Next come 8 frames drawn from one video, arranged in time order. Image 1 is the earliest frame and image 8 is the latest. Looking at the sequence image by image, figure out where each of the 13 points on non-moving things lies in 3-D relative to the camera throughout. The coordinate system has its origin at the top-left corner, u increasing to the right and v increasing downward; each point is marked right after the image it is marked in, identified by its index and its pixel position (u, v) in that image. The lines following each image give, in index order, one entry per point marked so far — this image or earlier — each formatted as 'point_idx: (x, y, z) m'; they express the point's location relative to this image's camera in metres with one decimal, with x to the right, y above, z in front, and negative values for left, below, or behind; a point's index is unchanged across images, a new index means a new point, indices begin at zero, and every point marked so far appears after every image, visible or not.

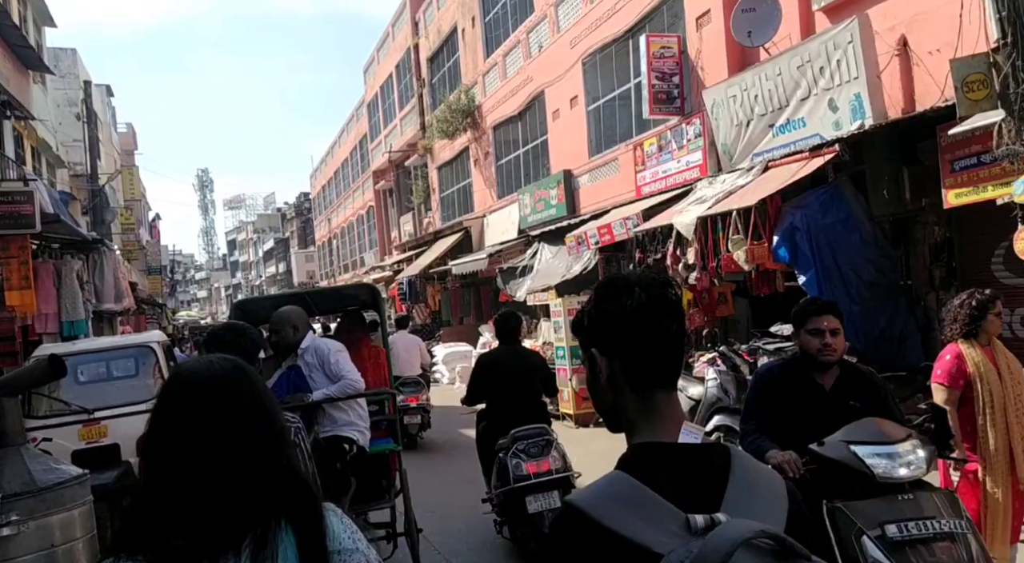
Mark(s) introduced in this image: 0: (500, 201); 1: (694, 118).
0: (-0.2, +2.0, +21.2) m
1: (+2.4, +2.2, +11.5) m
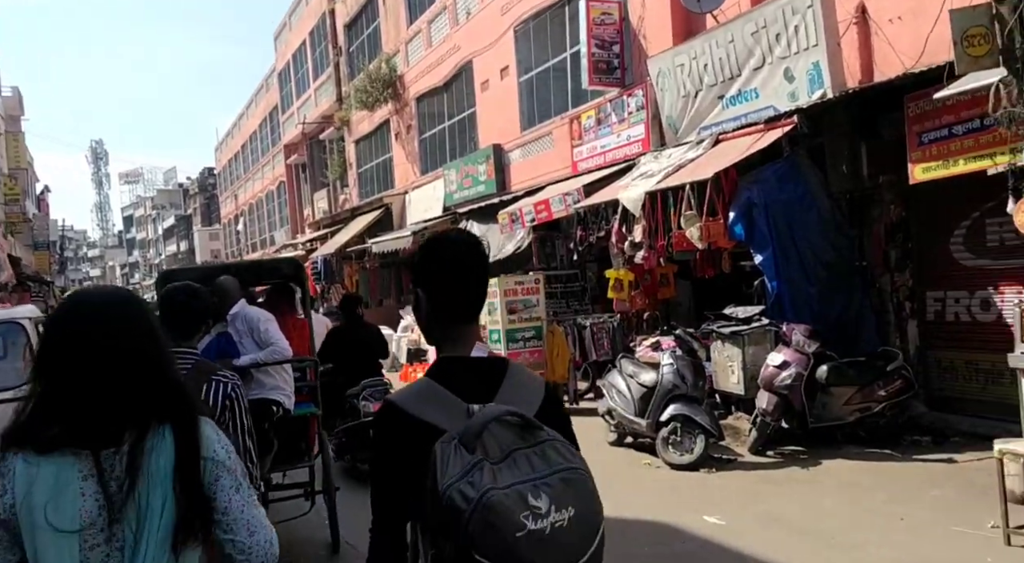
0: (-2.0, +2.4, +20.3) m
1: (+1.6, +2.4, +10.9) m
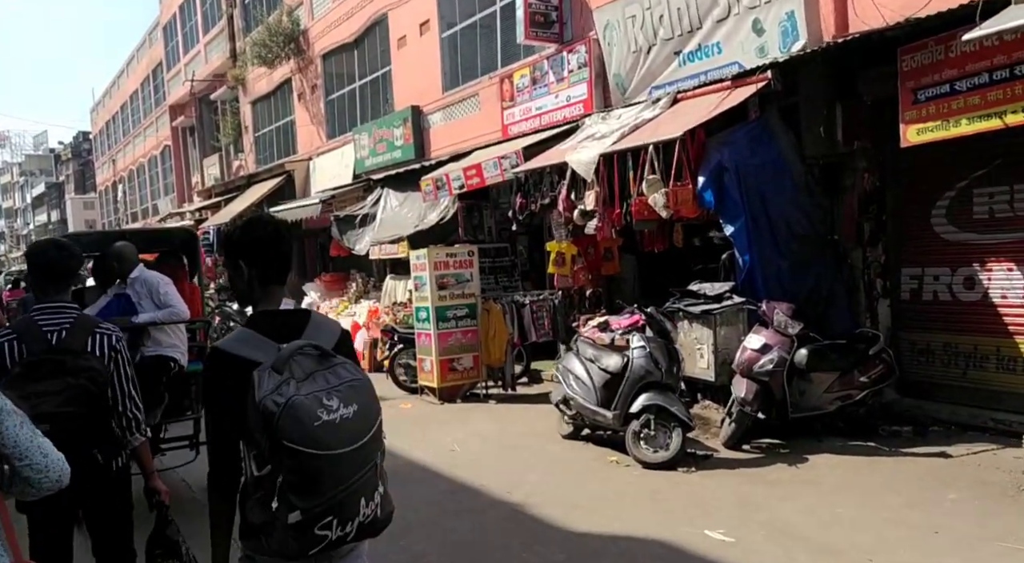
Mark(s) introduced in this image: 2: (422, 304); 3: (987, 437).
0: (-3.9, +3.0, +18.9) m
1: (+0.8, +2.7, +10.0) m
2: (-0.9, -0.2, +8.9) m
3: (+3.3, -1.1, +6.1) m
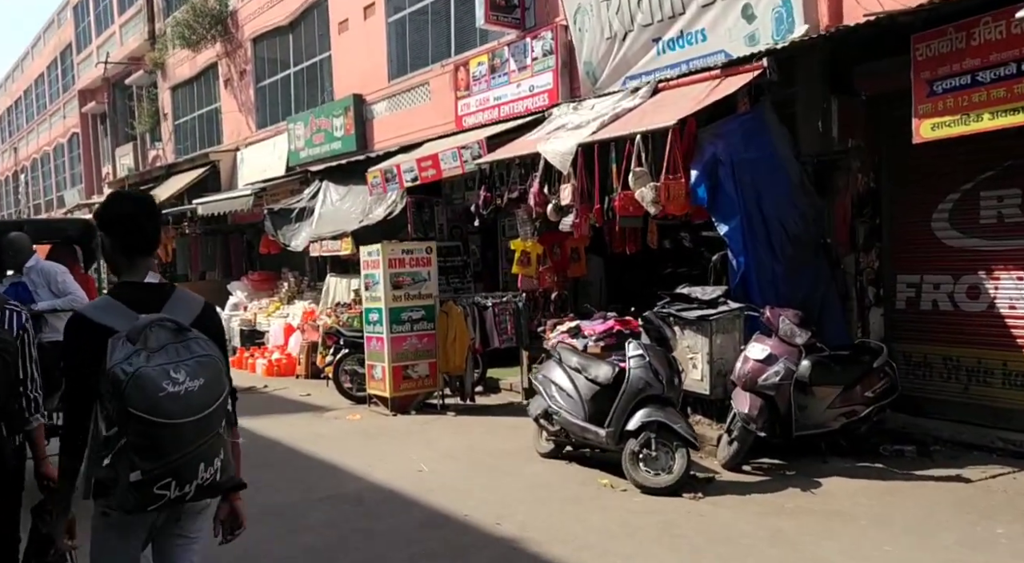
0: (-5.1, +3.0, +17.8) m
1: (+0.3, +2.7, +9.4) m
2: (-1.3, -0.2, +8.1) m
3: (+3.1, -1.1, +5.7) m
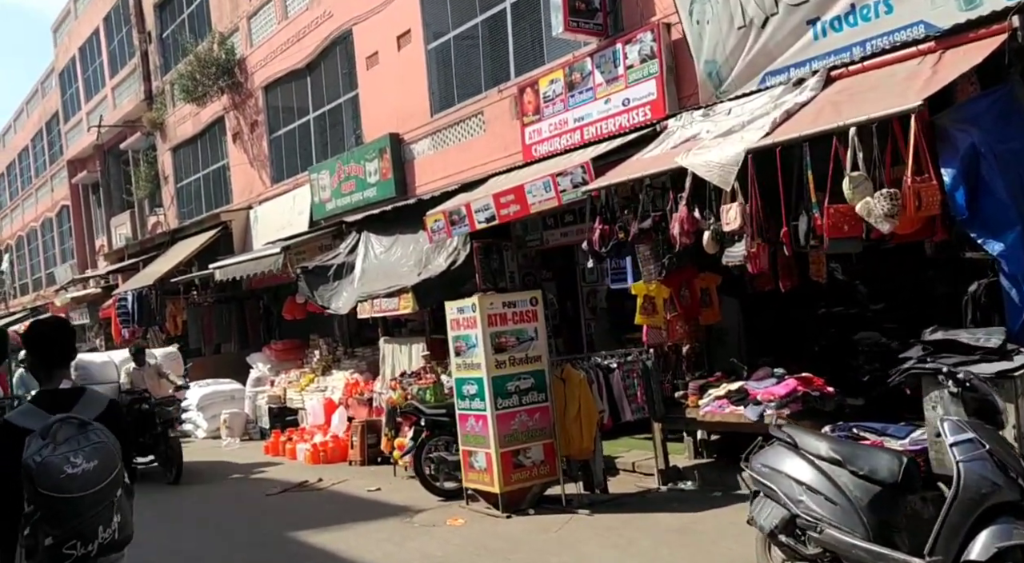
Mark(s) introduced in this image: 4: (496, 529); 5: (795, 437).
0: (-4.4, +1.7, +16.2) m
1: (+1.1, +2.2, +7.8) m
2: (-0.3, -0.7, +6.3) m
3: (+4.2, -1.2, +3.9) m
4: (-0.1, -1.6, +5.7) m
5: (+1.3, -0.7, +4.0) m
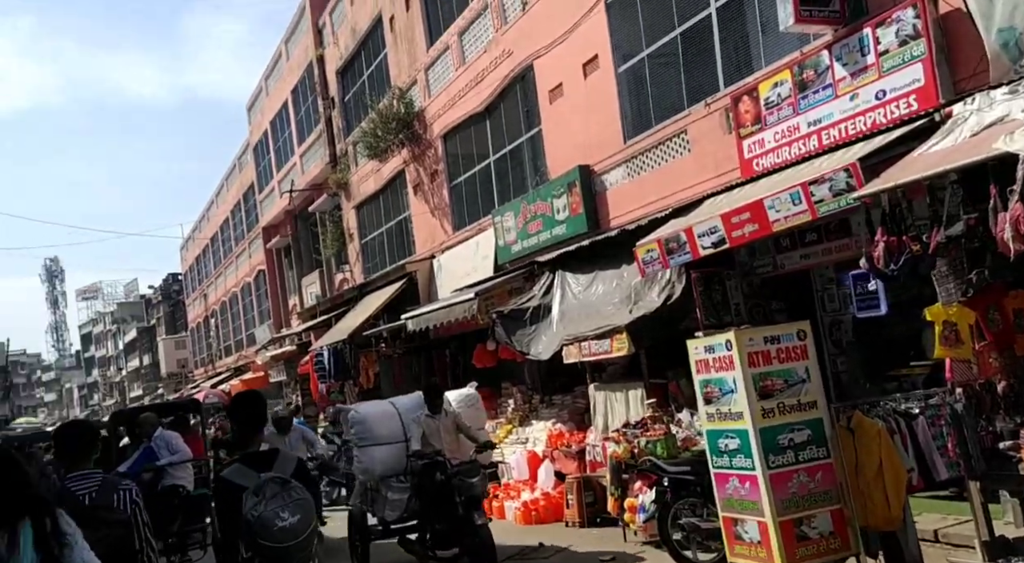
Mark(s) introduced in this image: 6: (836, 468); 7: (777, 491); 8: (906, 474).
0: (-0.9, +0.9, +15.7) m
1: (+2.9, +2.0, +6.5) m
2: (+1.3, -0.9, +5.2) m
3: (+5.3, -1.0, +2.0) m
4: (+1.4, -1.8, +4.5) m
5: (+2.5, -0.7, +2.7) m
6: (+1.9, -1.1, +5.1) m
7: (+1.5, -1.2, +5.0) m
8: (+2.2, -1.1, +5.0) m
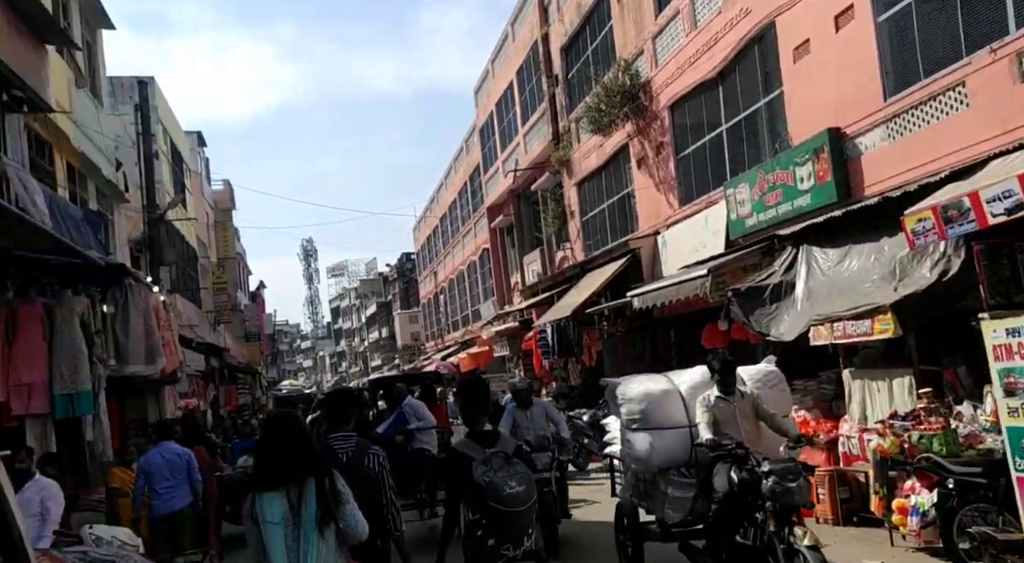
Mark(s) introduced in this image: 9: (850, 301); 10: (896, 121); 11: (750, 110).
0: (+3.0, +1.3, +15.0) m
1: (+4.5, +2.2, +5.1) m
2: (+2.7, -0.7, +4.2) m
3: (+5.7, -1.0, +0.2) m
4: (+2.6, -1.6, +3.5) m
5: (+3.2, -0.6, +1.5) m
6: (+3.2, -0.9, +4.0) m
7: (+2.8, -1.0, +4.0) m
8: (+3.5, -0.9, +3.9) m
9: (+3.1, -0.2, +8.1) m
10: (+4.1, +1.7, +9.1) m
11: (+3.5, +2.5, +12.5) m
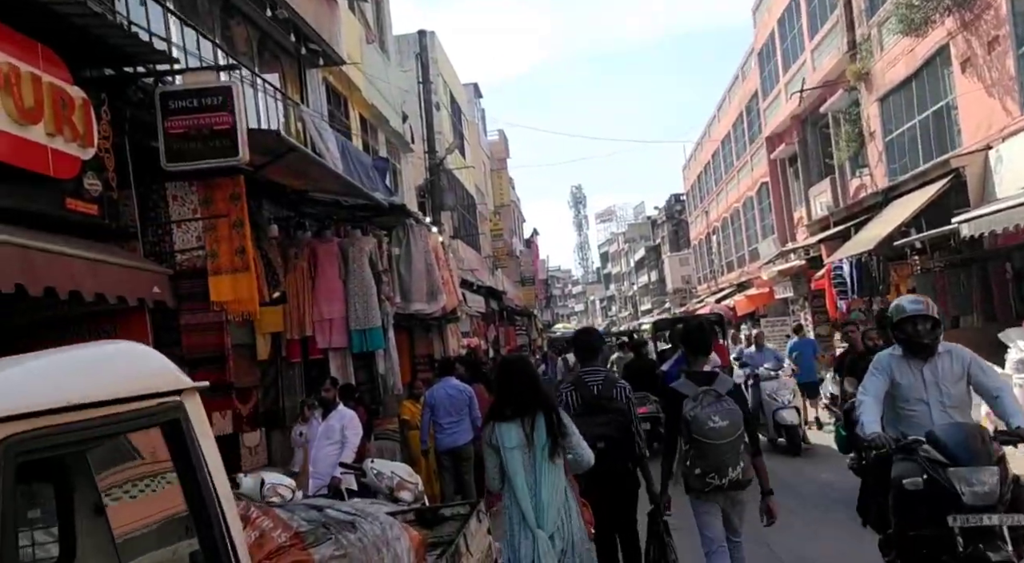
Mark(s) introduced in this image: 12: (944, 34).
0: (+7.3, +2.4, +11.9) m
1: (+5.7, +2.7, +2.0) m
2: (+3.8, -0.3, +1.9) m
3: (+5.6, -0.8, -2.8) m
4: (+3.6, -1.2, +1.4) m
5: (+3.5, -0.3, -0.8) m
6: (+4.3, -0.5, +1.6) m
7: (+3.9, -0.6, +1.7) m
8: (+4.5, -0.5, +1.4) m
9: (+5.4, +0.5, +5.5) m
10: (+6.5, +2.5, +6.0) m
11: (+7.0, +3.5, +9.4) m
12: (+7.4, +4.3, +14.8) m
